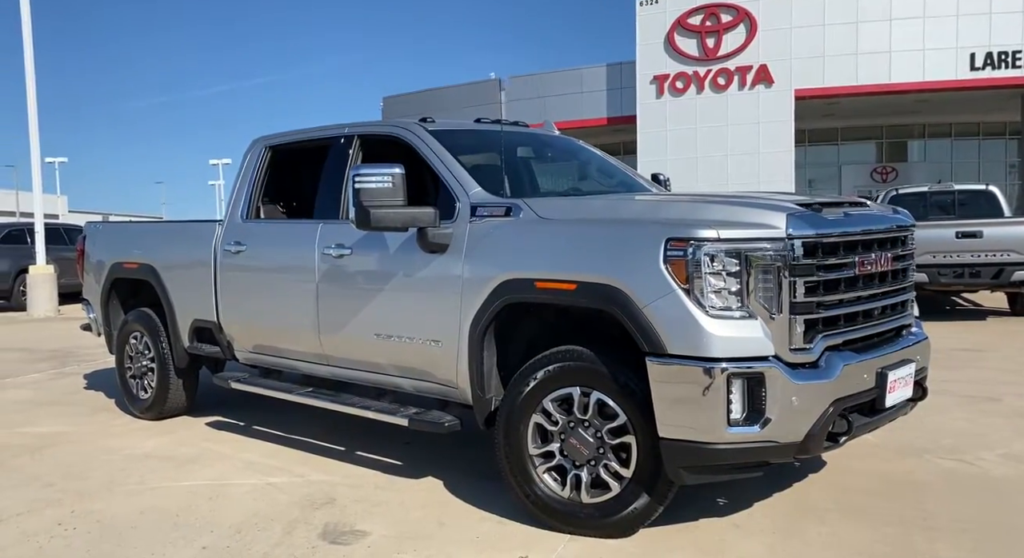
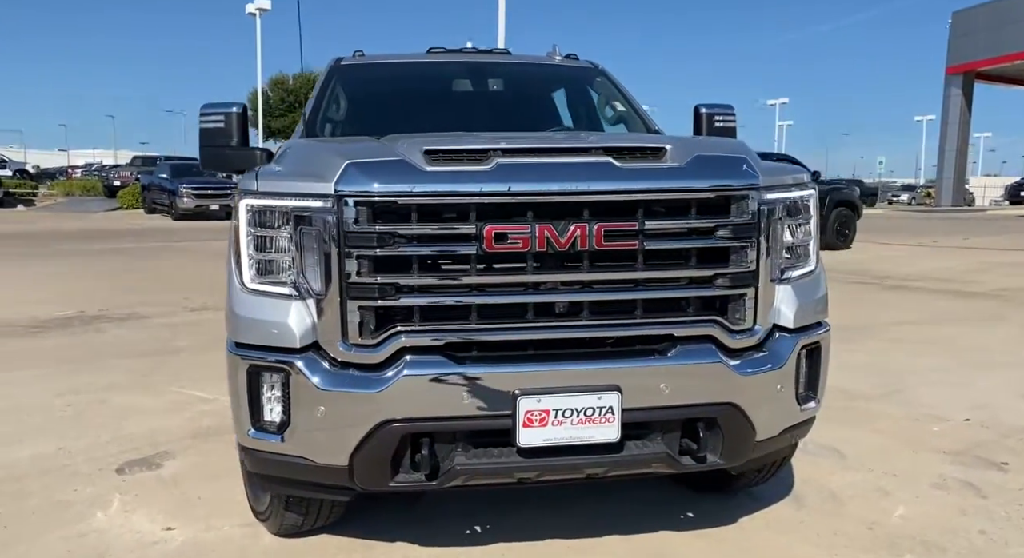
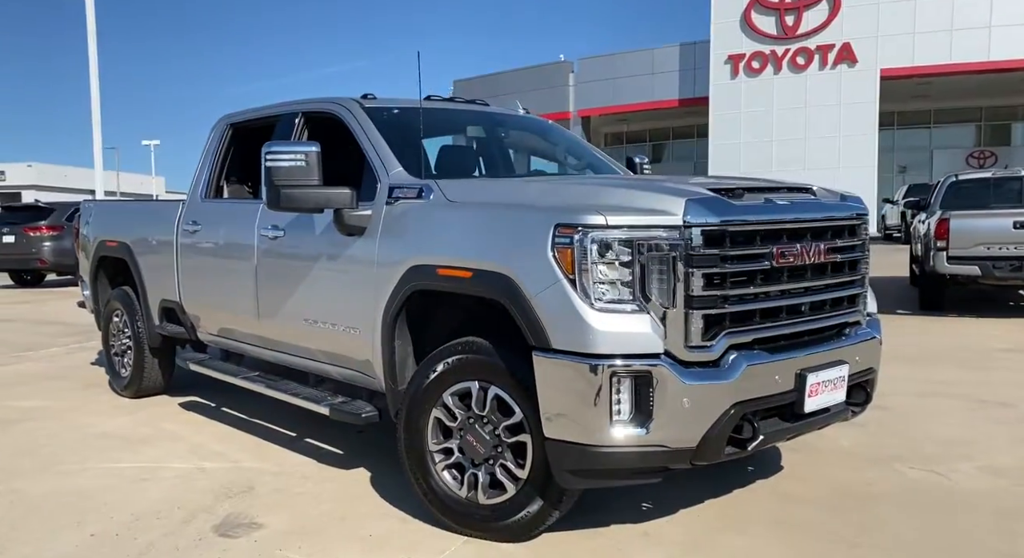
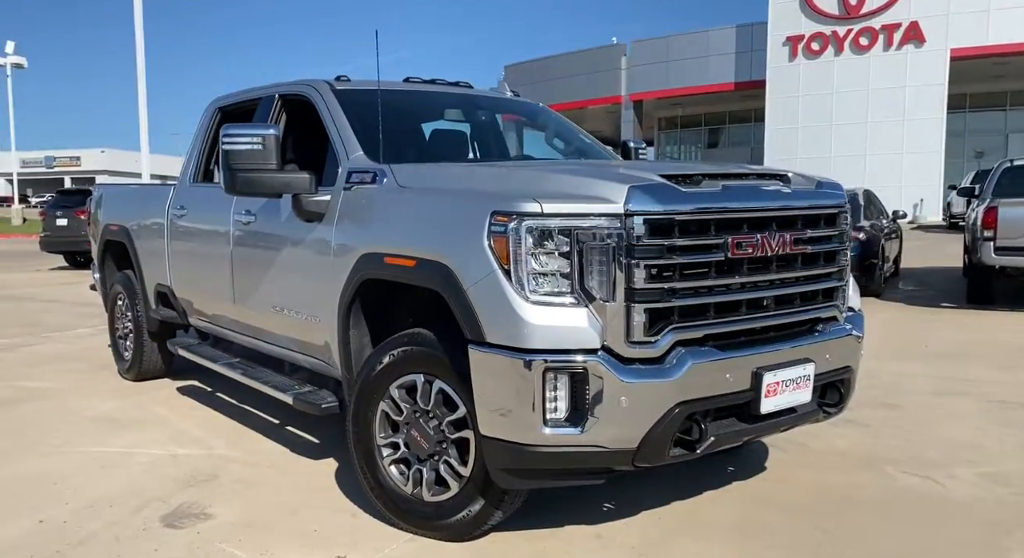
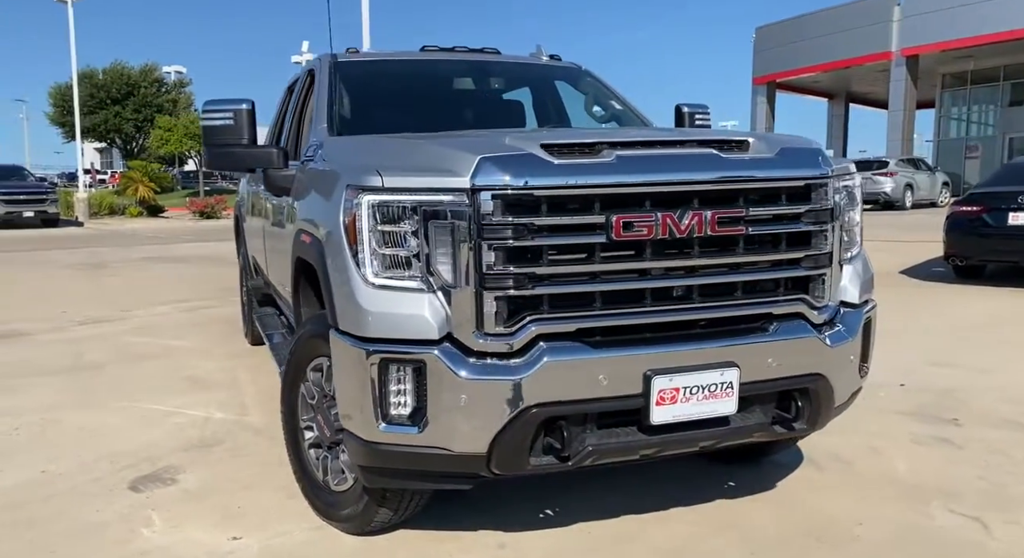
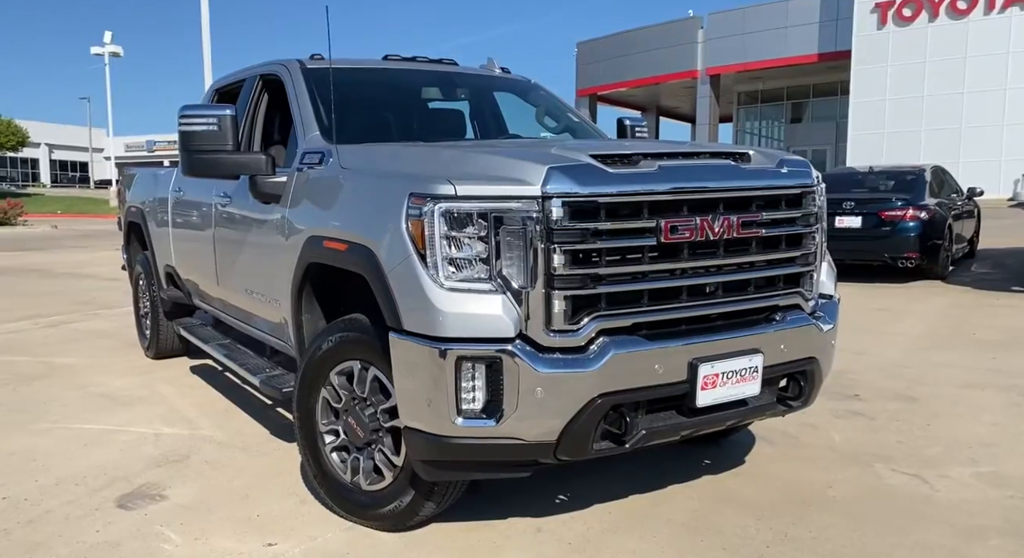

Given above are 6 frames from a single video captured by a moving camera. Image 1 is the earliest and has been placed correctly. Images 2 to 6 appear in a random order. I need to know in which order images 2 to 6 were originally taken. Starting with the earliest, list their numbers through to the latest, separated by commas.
3, 4, 6, 5, 2
